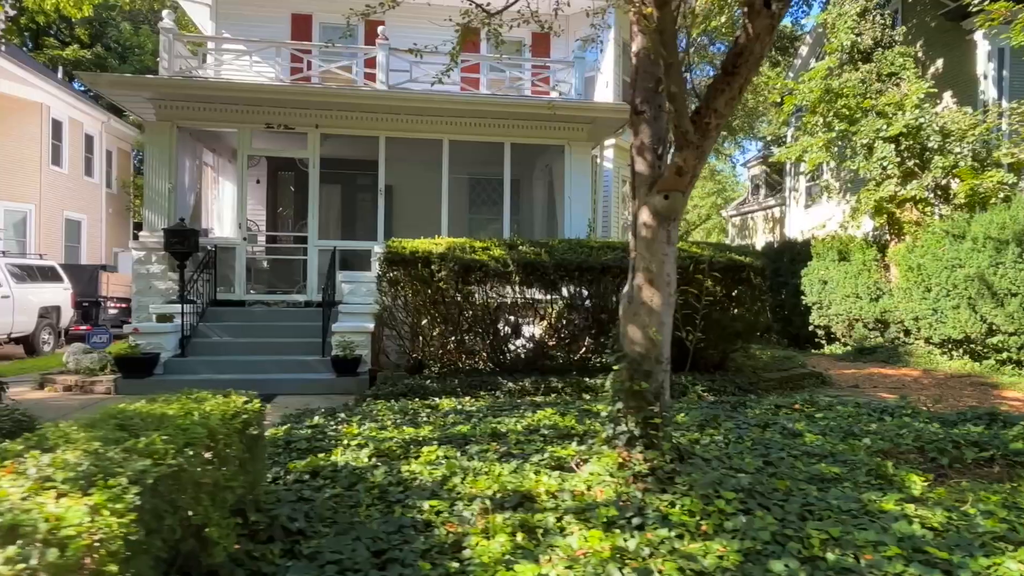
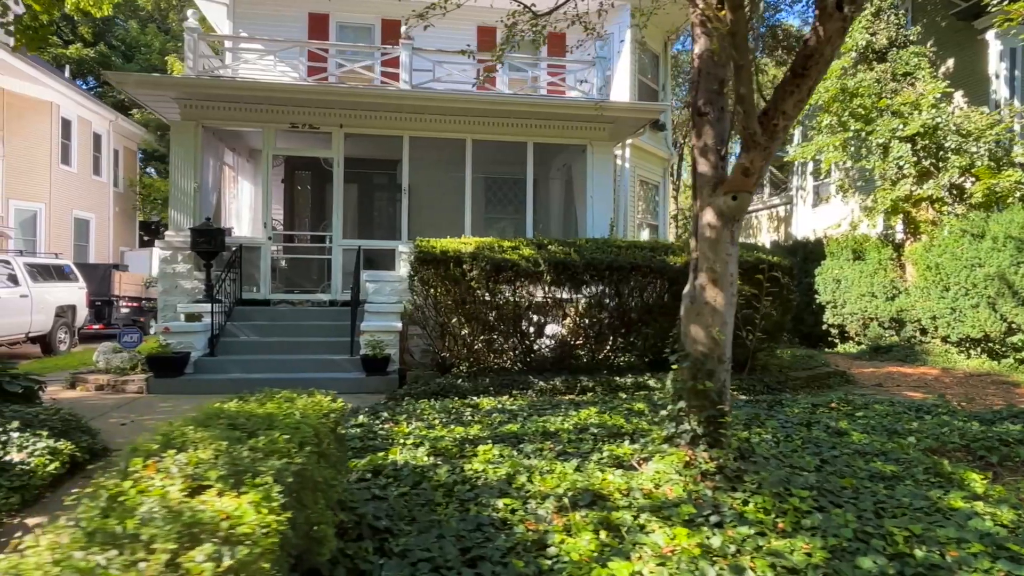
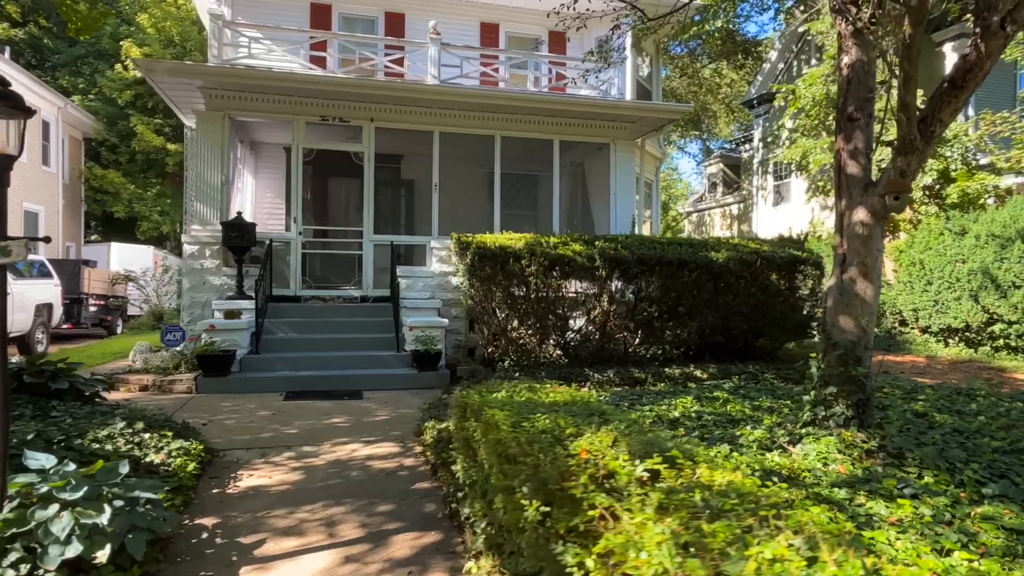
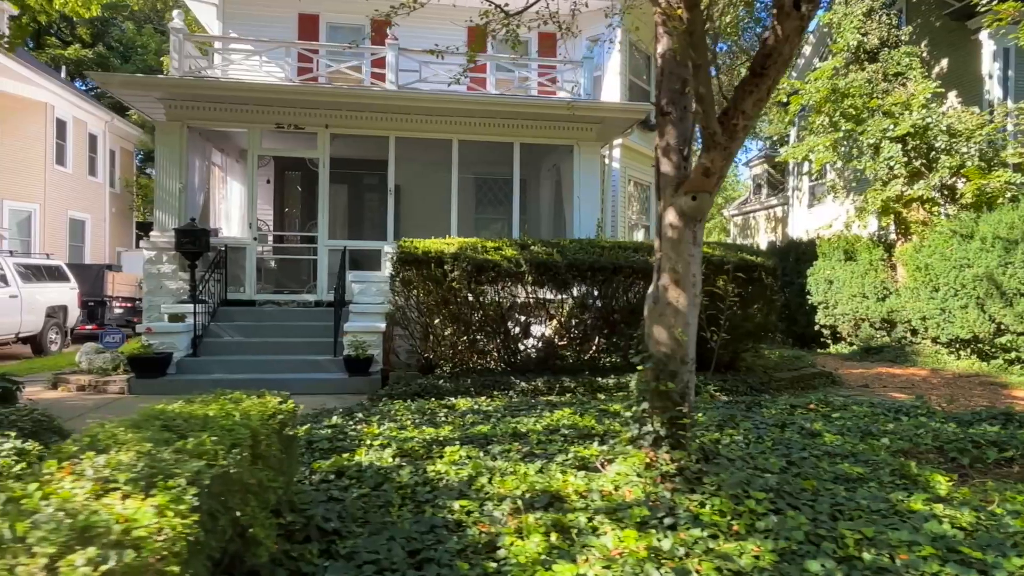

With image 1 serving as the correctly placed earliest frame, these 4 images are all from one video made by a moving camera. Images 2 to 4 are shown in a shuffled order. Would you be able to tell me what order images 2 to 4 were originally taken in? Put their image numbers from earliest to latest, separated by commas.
4, 2, 3
